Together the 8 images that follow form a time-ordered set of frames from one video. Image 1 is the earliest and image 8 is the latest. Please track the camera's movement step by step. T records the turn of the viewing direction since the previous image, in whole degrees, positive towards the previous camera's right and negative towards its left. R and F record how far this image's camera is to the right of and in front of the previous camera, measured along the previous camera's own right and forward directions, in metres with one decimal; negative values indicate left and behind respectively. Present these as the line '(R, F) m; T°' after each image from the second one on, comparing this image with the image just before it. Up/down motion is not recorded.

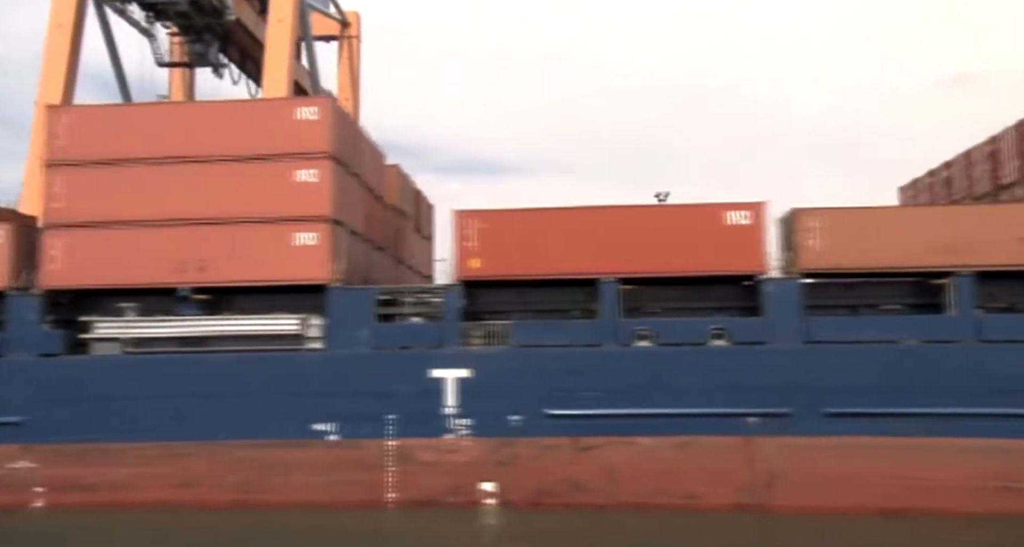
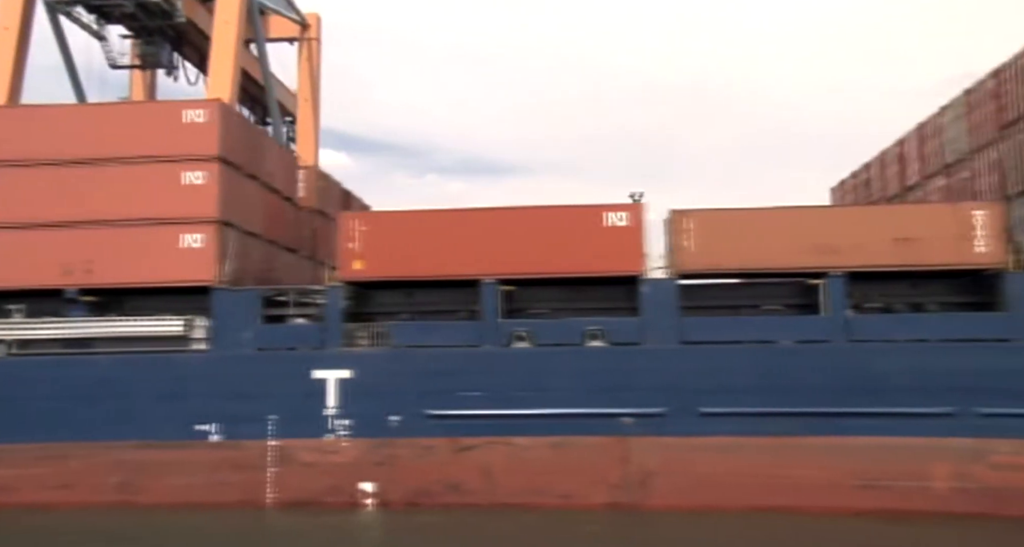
(+1.5, -0.1) m; 0°
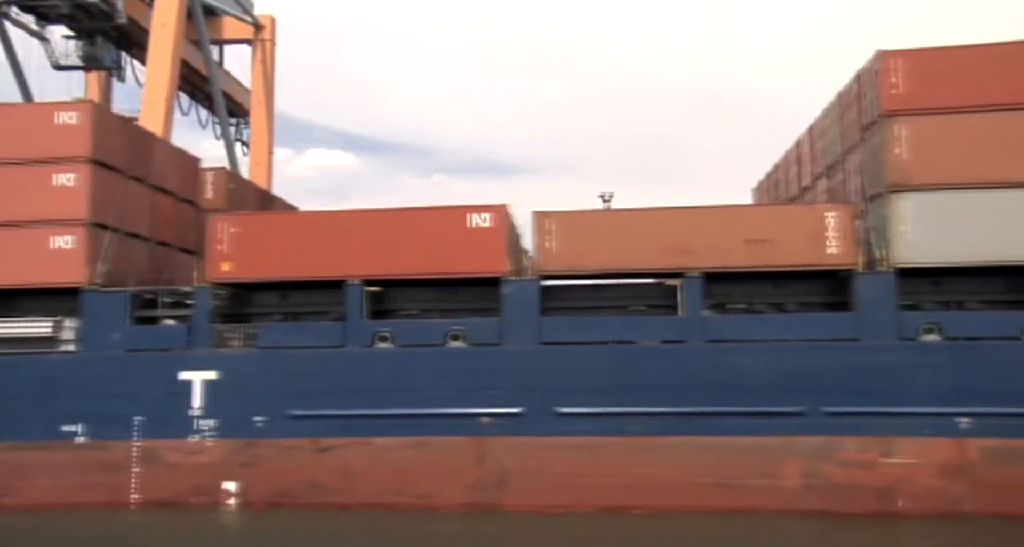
(+1.7, -0.1) m; +1°
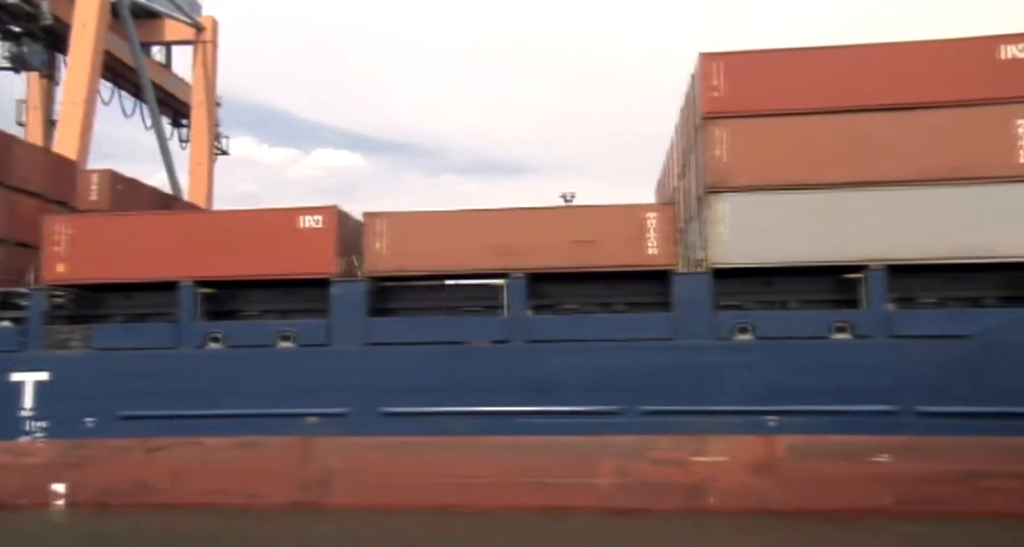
(+2.1, -0.1) m; +1°
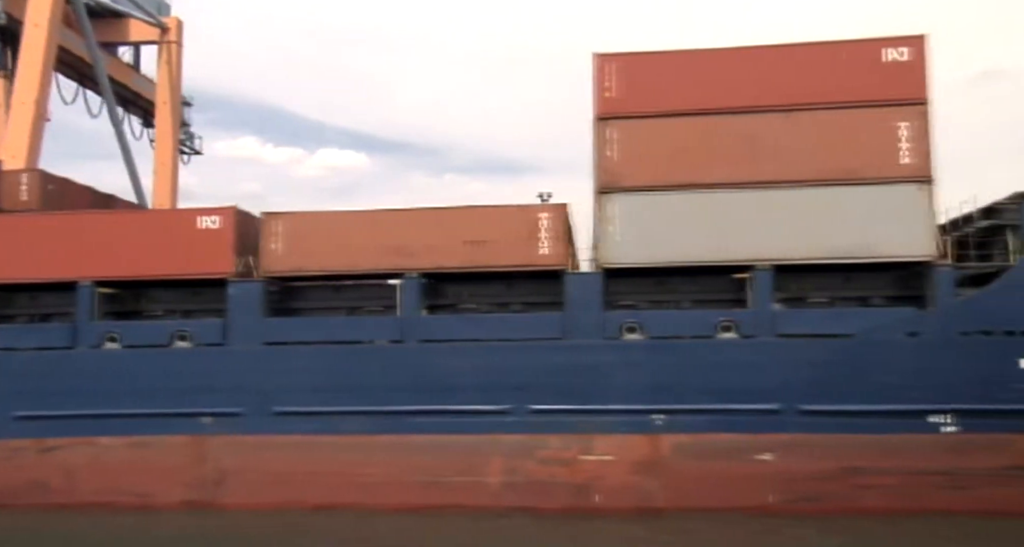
(+1.3, -0.1) m; +1°
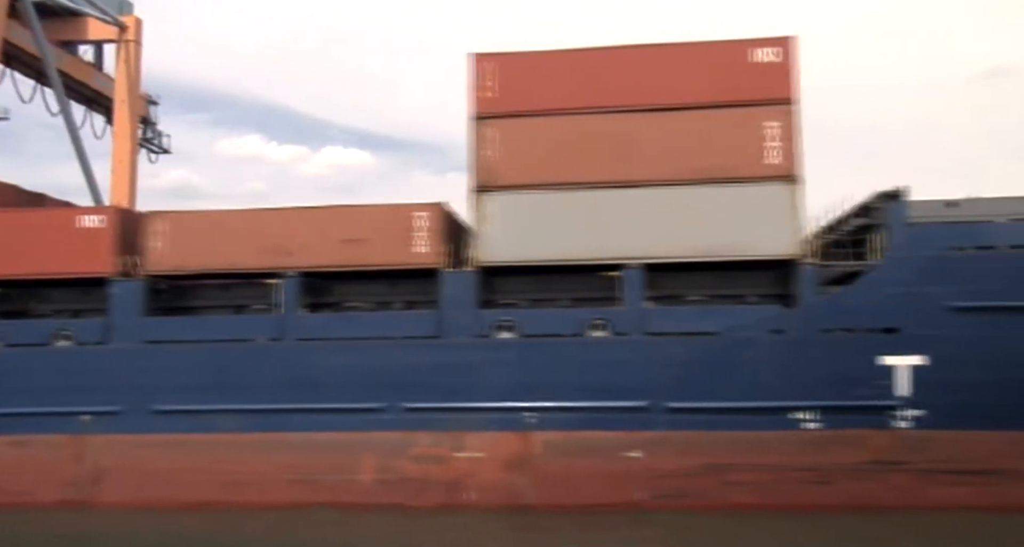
(+1.5, -0.1) m; +1°
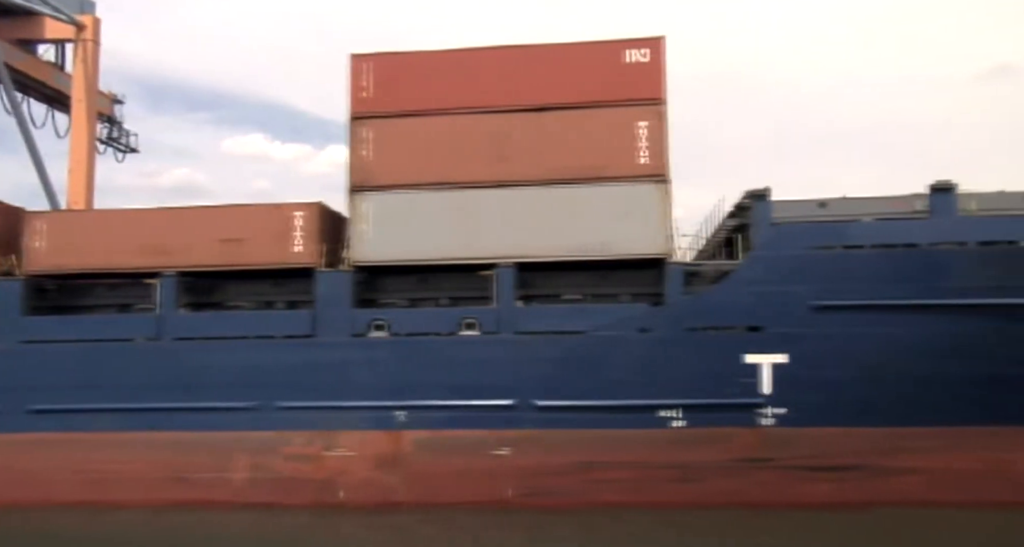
(+1.5, -0.1) m; +1°
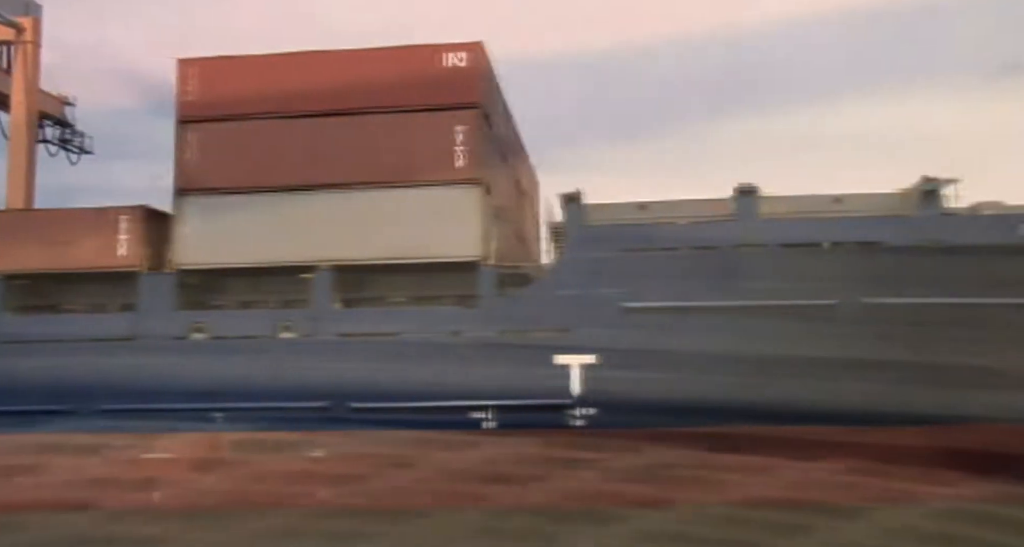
(+2.3, -0.1) m; 0°
